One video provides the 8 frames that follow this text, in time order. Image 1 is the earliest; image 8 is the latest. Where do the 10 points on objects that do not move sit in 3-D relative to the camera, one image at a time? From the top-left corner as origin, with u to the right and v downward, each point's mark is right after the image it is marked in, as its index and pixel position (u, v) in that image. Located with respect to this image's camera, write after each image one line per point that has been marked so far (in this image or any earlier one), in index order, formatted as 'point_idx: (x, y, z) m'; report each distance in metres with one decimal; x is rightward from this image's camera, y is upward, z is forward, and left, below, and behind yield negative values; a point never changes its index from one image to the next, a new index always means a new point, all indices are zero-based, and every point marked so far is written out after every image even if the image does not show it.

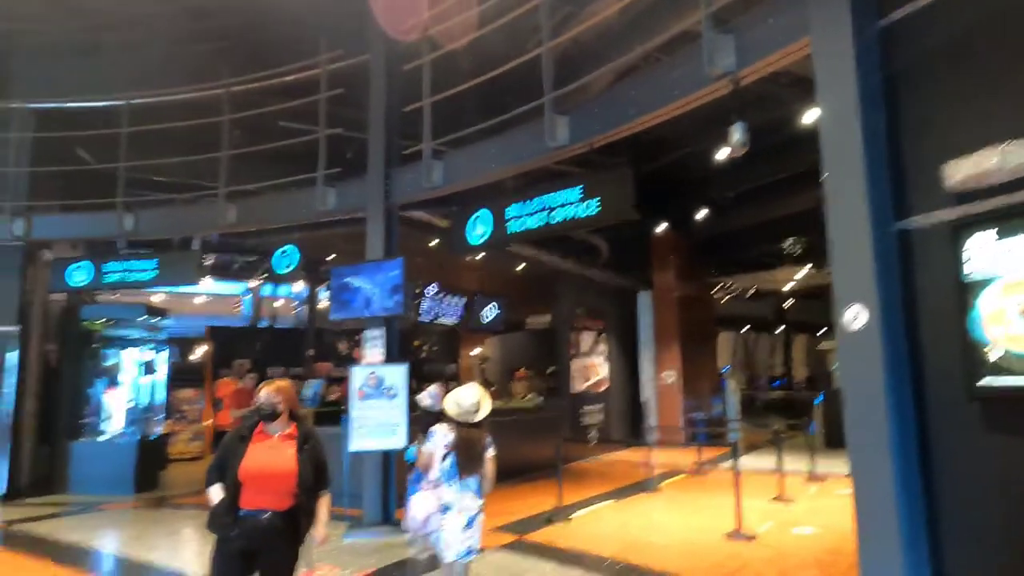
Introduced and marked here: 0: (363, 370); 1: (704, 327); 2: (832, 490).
0: (-1.3, -0.7, +6.0) m
1: (+3.8, -0.8, +13.6) m
2: (+3.6, -2.3, +7.5) m
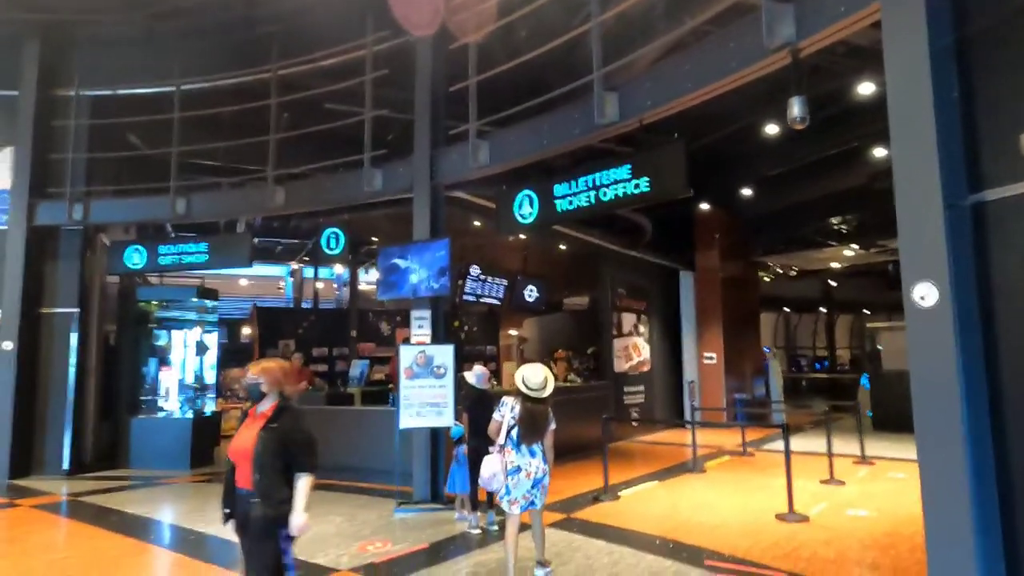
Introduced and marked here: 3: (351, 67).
0: (-0.9, -0.6, +6.0) m
1: (+4.6, -0.4, +13.4) m
2: (+4.1, -2.1, +7.4) m
3: (-1.8, +2.5, +7.5) m
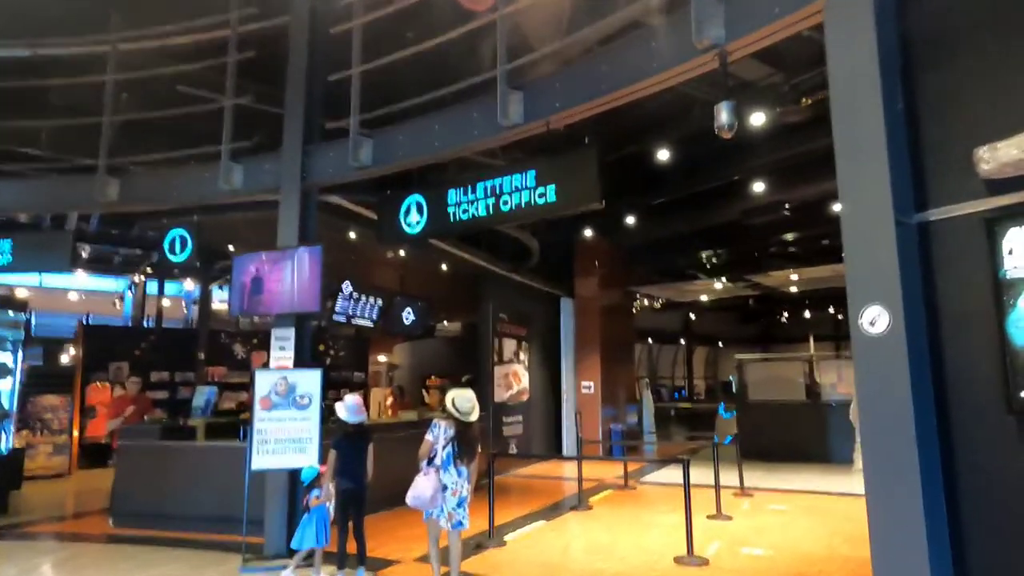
0: (-1.8, -0.7, +5.1) m
1: (+2.2, -1.0, +13.4) m
2: (+2.8, -2.4, +7.3) m
3: (-2.9, +2.4, +6.5) m
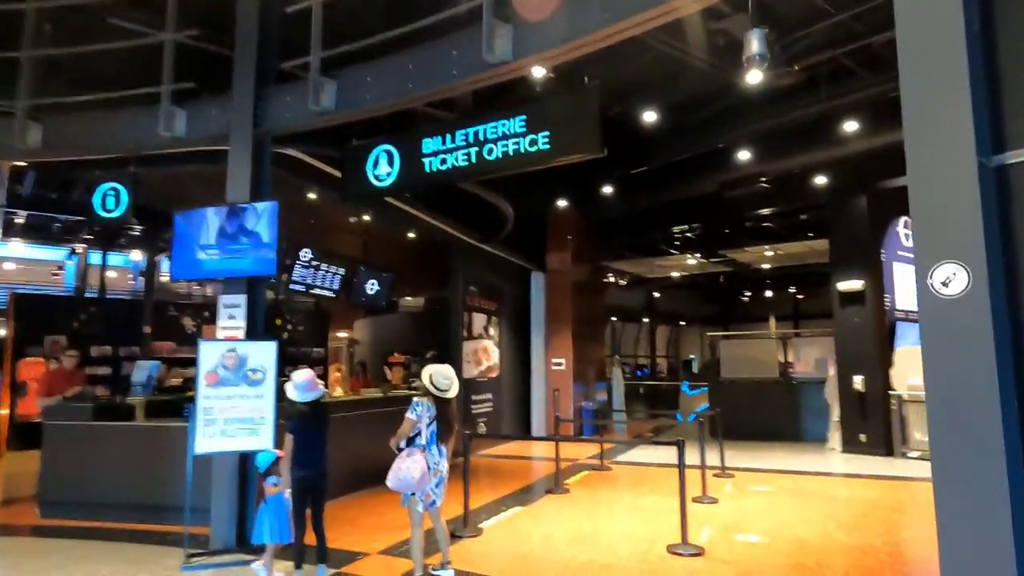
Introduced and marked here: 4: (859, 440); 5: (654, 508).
0: (-2.0, -0.4, +4.5) m
1: (+1.5, -0.5, +13.0) m
2: (+2.5, -2.1, +7.0) m
3: (-3.1, +2.7, +5.7) m
4: (+5.1, -2.2, +9.7) m
5: (+1.3, -2.0, +6.0) m
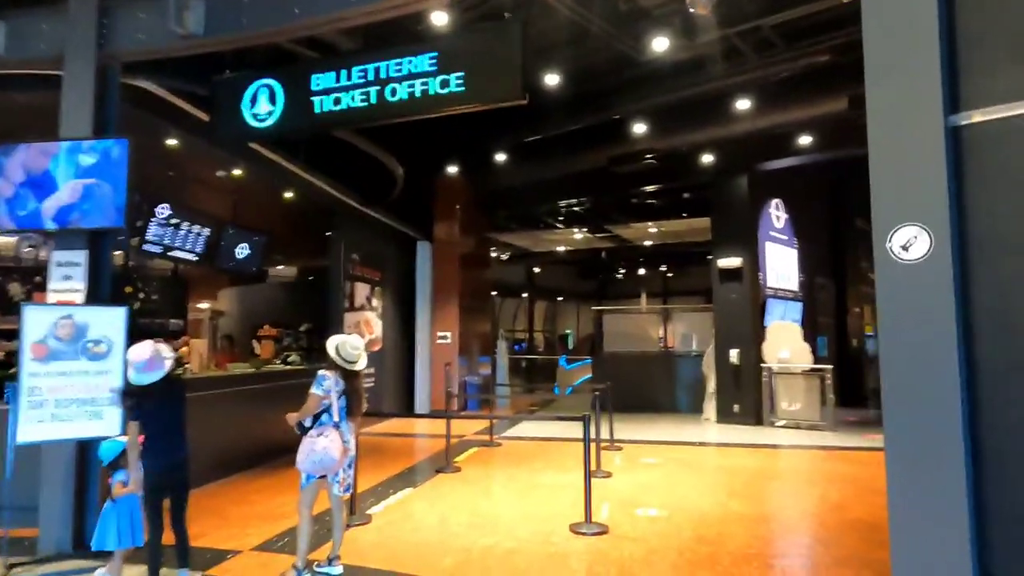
0: (-2.5, -0.1, +3.7) m
1: (-0.7, 0.0, +12.7) m
2: (+1.3, -1.8, +7.0) m
3: (-3.8, +3.0, +4.6) m
4: (+3.4, -1.9, +10.2) m
5: (+0.3, -1.7, +5.8) m
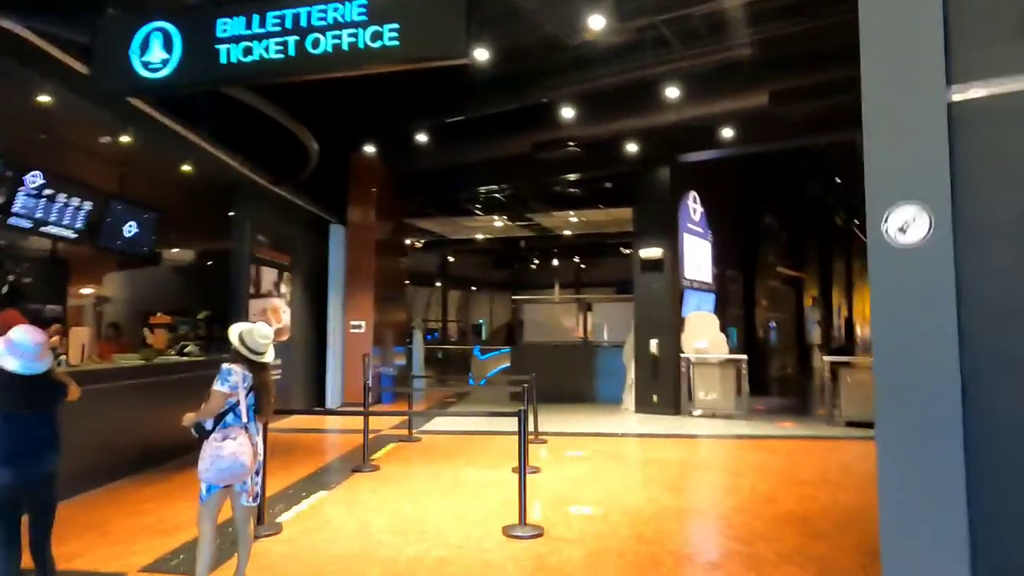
0: (-2.8, 0.0, +3.0) m
1: (-2.2, +0.3, +12.1) m
2: (+0.5, -1.7, +6.9) m
3: (-4.2, +3.2, +3.7) m
4: (+2.1, -1.7, +10.2) m
5: (-0.3, -1.6, +5.5) m
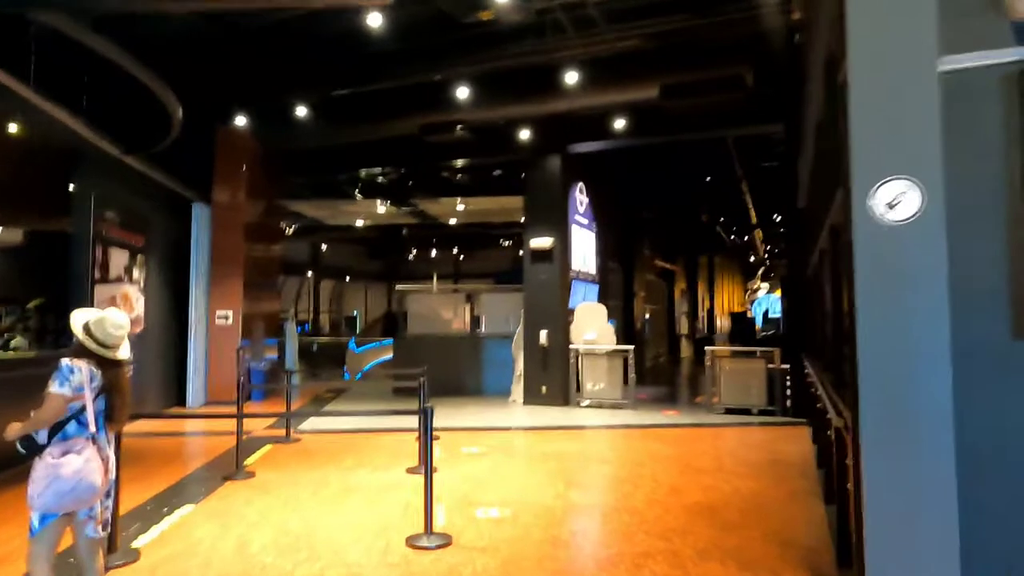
0: (-3.1, +0.1, +2.0) m
1: (-4.1, +0.5, +11.2) m
2: (-0.5, -1.6, +6.5) m
3: (-4.5, +3.3, +2.4) m
4: (+0.4, -1.6, +10.1) m
5: (-1.1, -1.5, +5.0) m
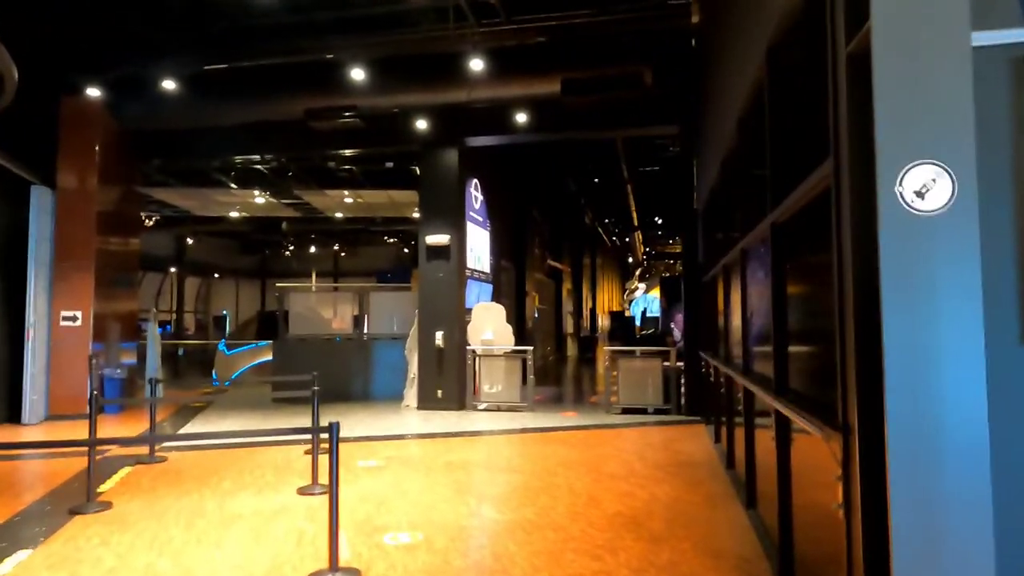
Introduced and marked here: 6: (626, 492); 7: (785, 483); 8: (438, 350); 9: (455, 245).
0: (-3.1, +0.1, +1.1) m
1: (-5.8, +0.5, +9.9) m
2: (-1.4, -1.6, +5.9) m
3: (-4.6, +3.3, +1.2) m
4: (-1.1, -1.6, +9.7) m
5: (-1.7, -1.5, +4.4) m
6: (+0.8, -1.5, +4.9) m
7: (+1.3, -0.9, +3.1) m
8: (-1.1, -0.9, +9.6) m
9: (-0.8, +0.6, +9.8) m
